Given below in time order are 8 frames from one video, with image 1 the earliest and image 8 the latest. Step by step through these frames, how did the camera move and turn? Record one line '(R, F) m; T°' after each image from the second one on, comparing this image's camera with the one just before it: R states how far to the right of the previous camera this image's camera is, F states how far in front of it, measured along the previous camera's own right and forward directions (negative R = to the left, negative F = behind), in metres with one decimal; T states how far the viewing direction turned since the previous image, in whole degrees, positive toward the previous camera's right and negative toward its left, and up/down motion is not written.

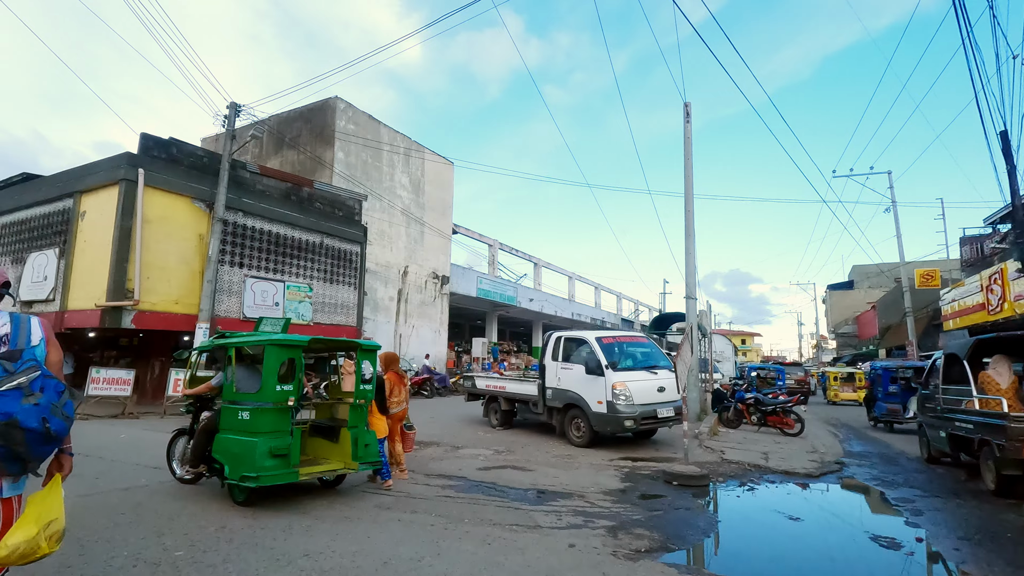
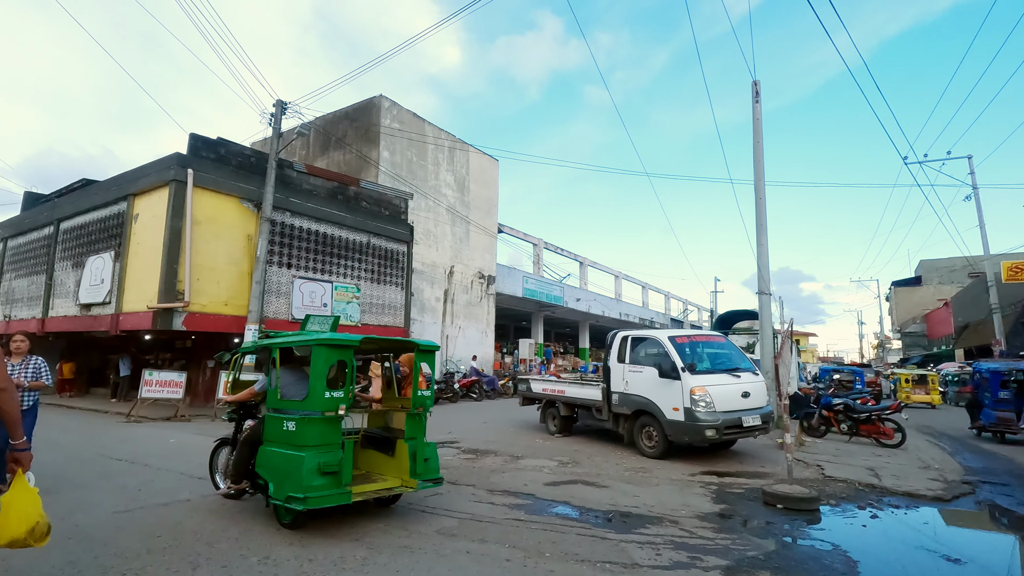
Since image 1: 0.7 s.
(-0.4, +0.8) m; -4°
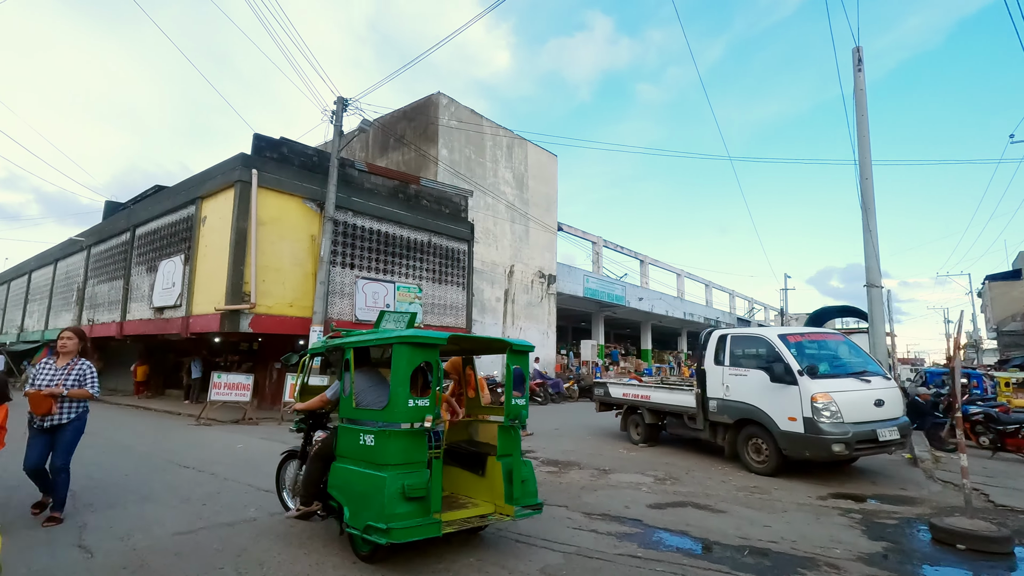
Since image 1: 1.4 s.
(-0.5, +0.9) m; -6°
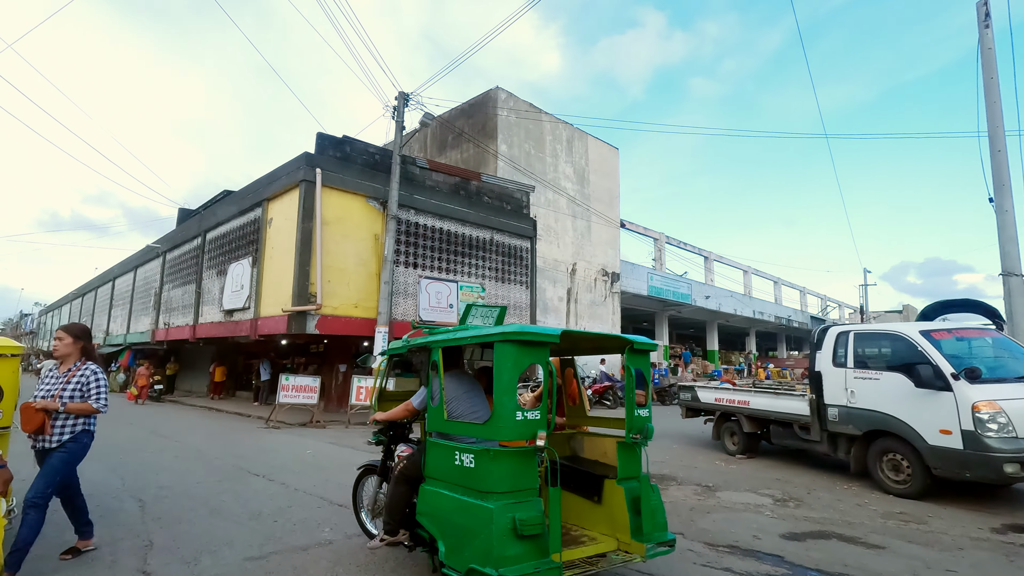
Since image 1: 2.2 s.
(-0.5, +0.8) m; -6°
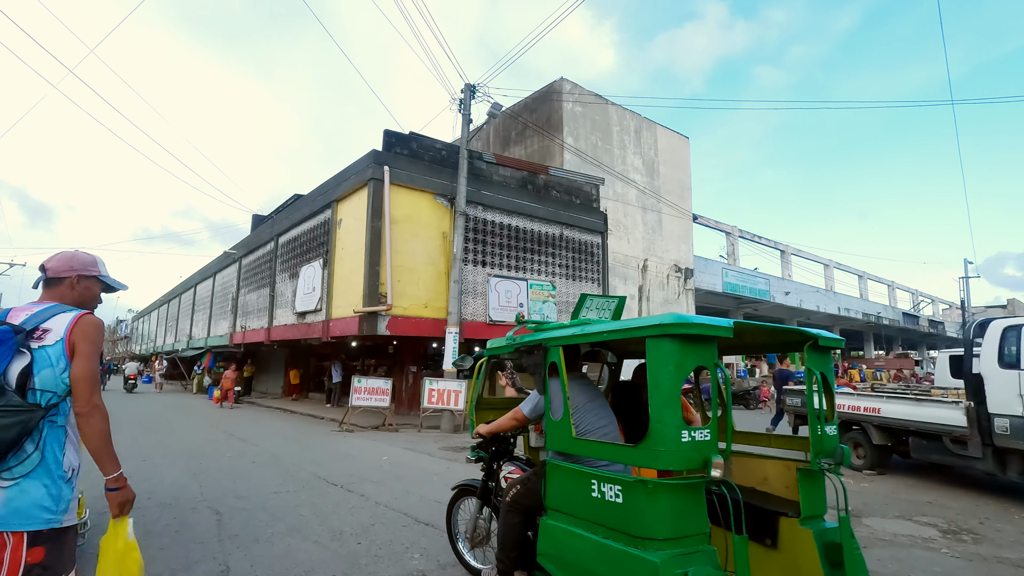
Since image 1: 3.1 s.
(-0.5, +0.7) m; -6°
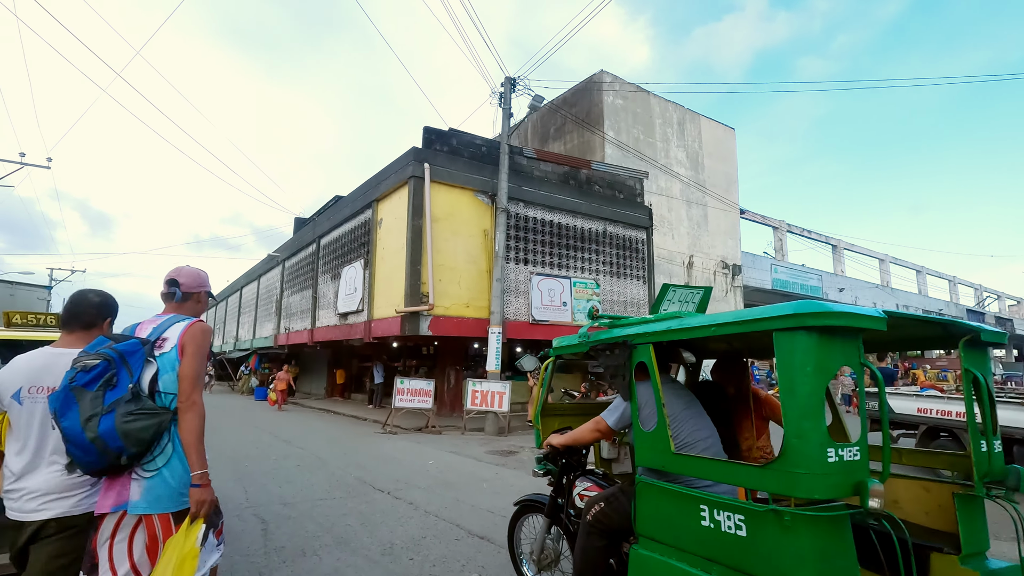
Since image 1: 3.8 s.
(-0.2, +0.4) m; -4°
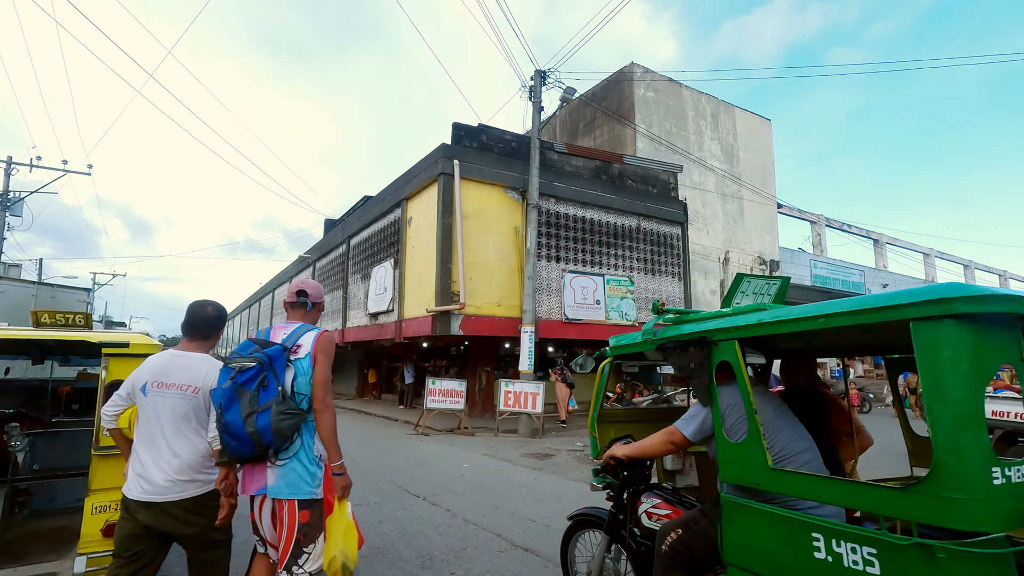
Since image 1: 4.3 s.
(-0.1, +0.3) m; -3°
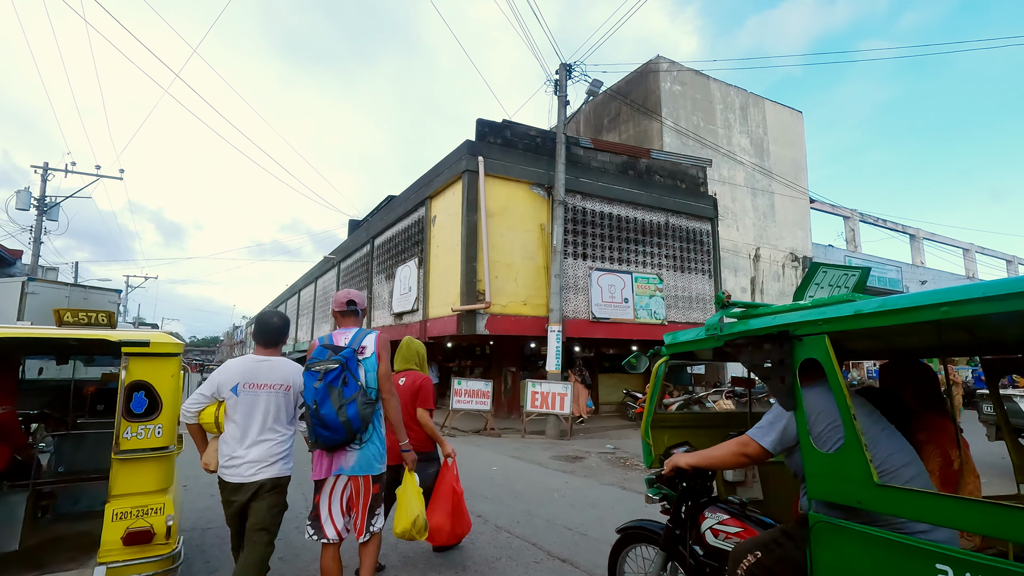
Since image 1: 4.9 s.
(-0.1, +0.3) m; -2°
